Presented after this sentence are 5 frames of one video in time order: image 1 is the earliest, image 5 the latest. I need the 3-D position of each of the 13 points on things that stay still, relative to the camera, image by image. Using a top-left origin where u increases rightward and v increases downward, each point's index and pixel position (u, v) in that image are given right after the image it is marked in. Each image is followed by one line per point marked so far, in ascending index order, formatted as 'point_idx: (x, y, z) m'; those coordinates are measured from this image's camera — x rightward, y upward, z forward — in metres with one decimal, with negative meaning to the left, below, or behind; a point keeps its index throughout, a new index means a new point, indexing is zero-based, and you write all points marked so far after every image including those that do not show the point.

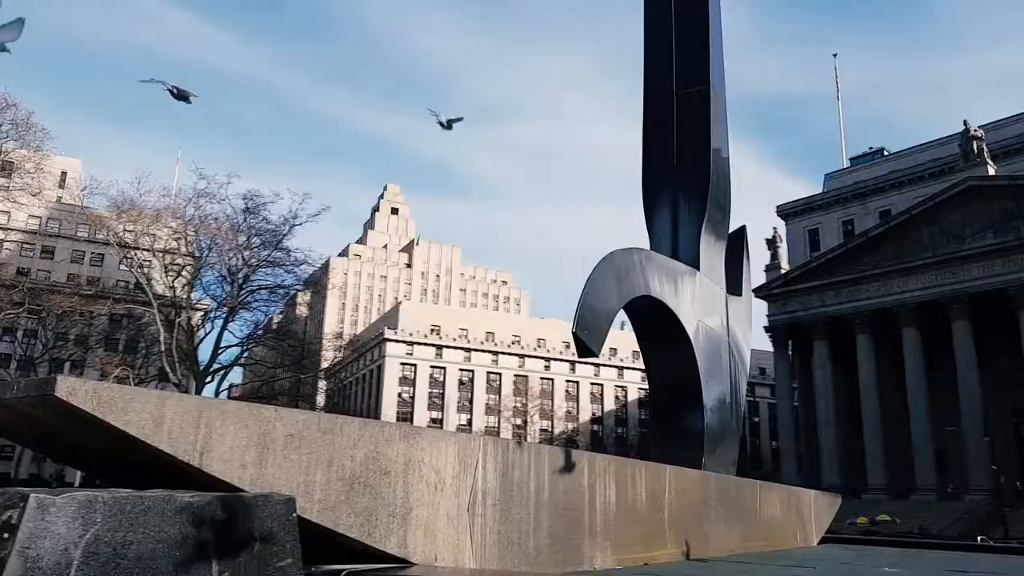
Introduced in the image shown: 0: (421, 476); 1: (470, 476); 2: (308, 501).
0: (-0.5, -1.1, +5.3) m
1: (-0.3, -1.1, +5.6) m
2: (-1.0, -1.1, +4.8) m
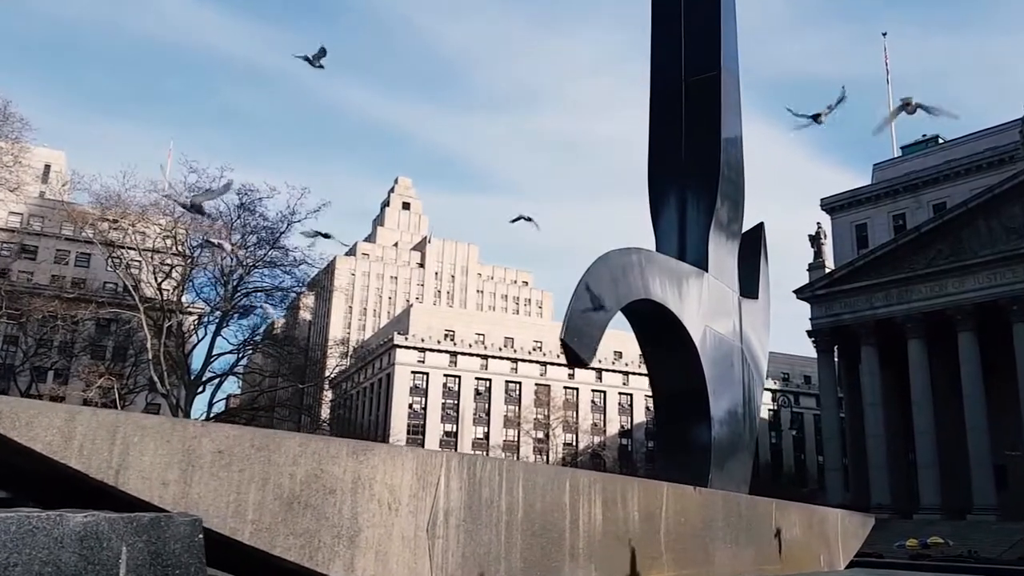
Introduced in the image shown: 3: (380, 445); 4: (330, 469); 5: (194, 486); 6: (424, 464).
0: (-0.7, -1.1, +5.0) m
1: (-0.5, -1.2, +5.2) m
2: (-1.3, -1.1, +4.5) m
3: (-0.7, -0.8, +5.0) m
4: (-0.9, -0.9, +4.9) m
5: (-1.5, -0.9, +4.4) m
6: (-0.5, -1.0, +5.2) m
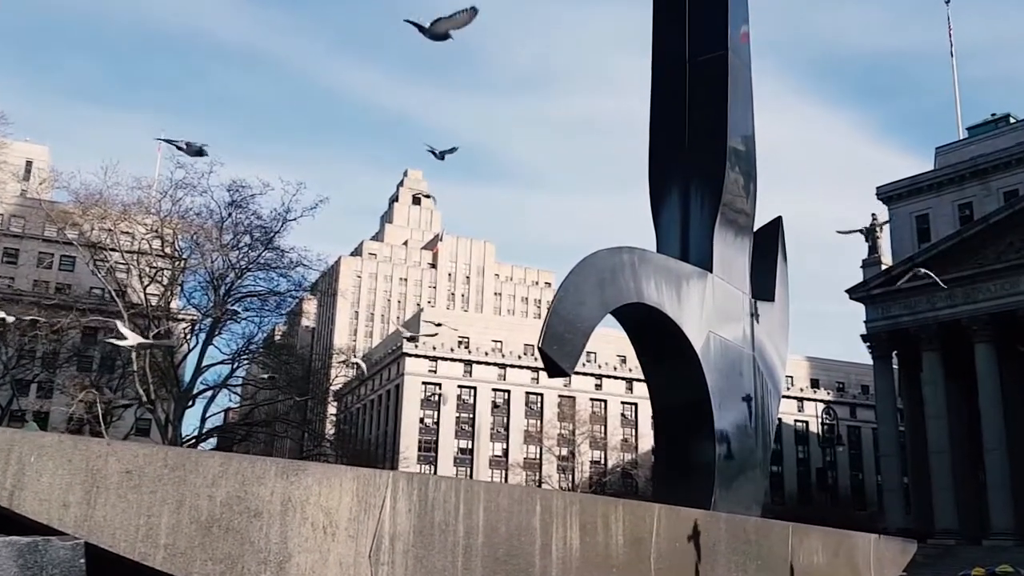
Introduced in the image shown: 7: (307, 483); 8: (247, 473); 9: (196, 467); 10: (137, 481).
0: (-1.0, -1.1, +4.6) m
1: (-0.7, -1.2, +4.8) m
2: (-1.6, -1.2, +4.2) m
3: (-1.0, -0.9, +4.7) m
4: (-1.2, -1.0, +4.5) m
5: (-1.8, -1.0, +4.1) m
6: (-0.8, -1.0, +4.9) m
7: (-1.0, -1.0, +4.7) m
8: (-1.3, -0.9, +4.5) m
9: (-1.5, -0.8, +4.4) m
10: (-1.7, -0.9, +4.2) m
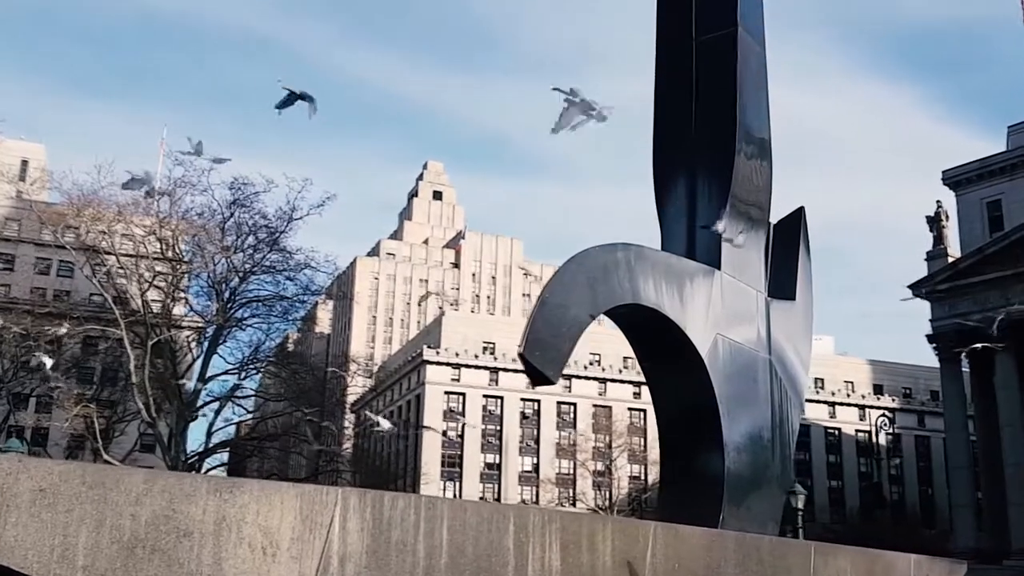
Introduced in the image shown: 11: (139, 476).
0: (-1.2, -1.2, +4.3) m
1: (-0.9, -1.2, +4.5) m
2: (-1.9, -1.2, +4.0) m
3: (-1.2, -0.9, +4.4) m
4: (-1.5, -1.0, +4.3) m
5: (-2.1, -1.0, +3.9) m
6: (-1.0, -1.0, +4.5) m
7: (-1.2, -1.0, +4.4) m
8: (-1.5, -0.9, +4.3) m
9: (-1.7, -0.9, +4.2) m
10: (-2.0, -0.9, +4.0) m
11: (-1.6, -0.8, +4.2) m
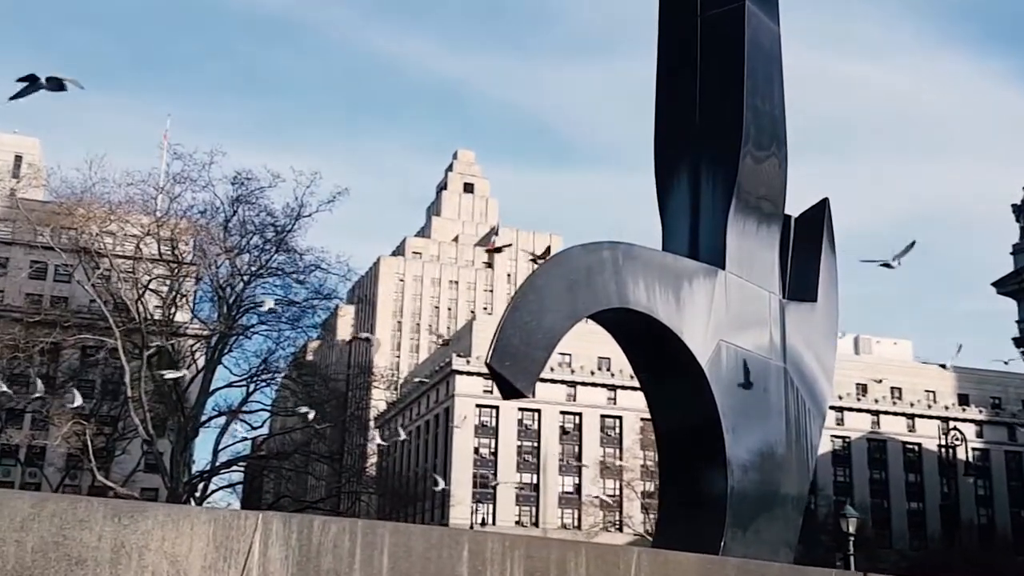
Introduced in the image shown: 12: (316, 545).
0: (-1.5, -1.2, +4.0) m
1: (-1.2, -1.2, +4.1) m
2: (-2.2, -1.2, +3.7) m
3: (-1.5, -0.9, +4.0) m
4: (-1.8, -1.0, +3.9) m
5: (-2.4, -1.0, +3.7) m
6: (-1.2, -1.0, +4.1) m
7: (-1.5, -1.0, +4.0) m
8: (-1.8, -0.9, +3.9) m
9: (-2.0, -0.9, +3.8) m
10: (-2.3, -0.9, +3.7) m
11: (-2.0, -0.8, +3.9) m
12: (-0.8, -1.2, +4.2) m
